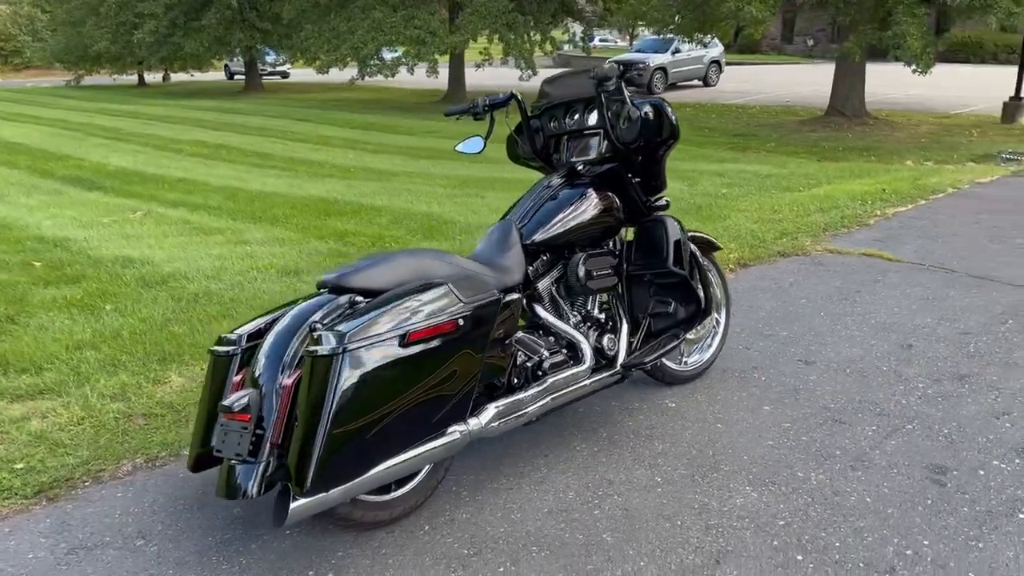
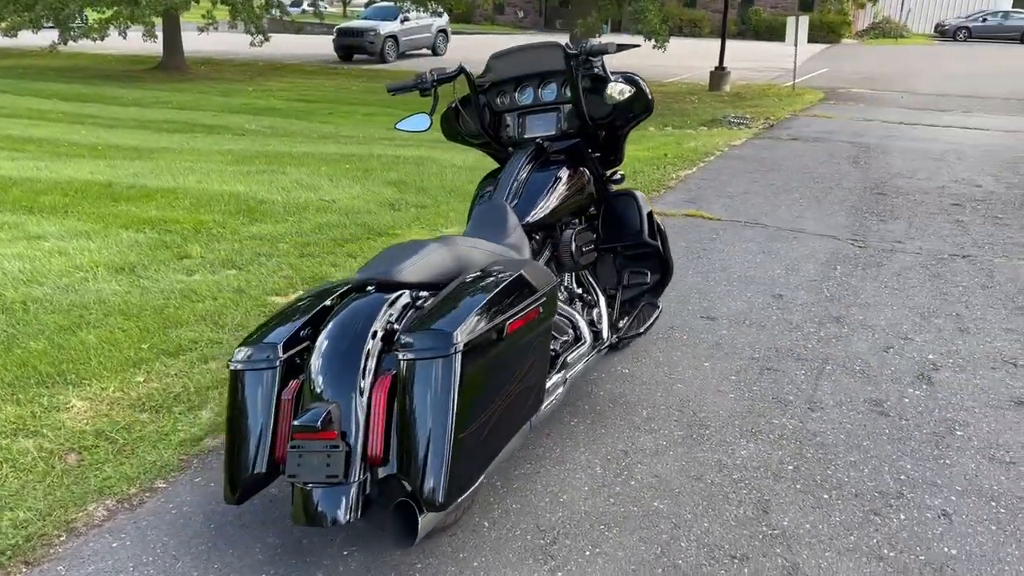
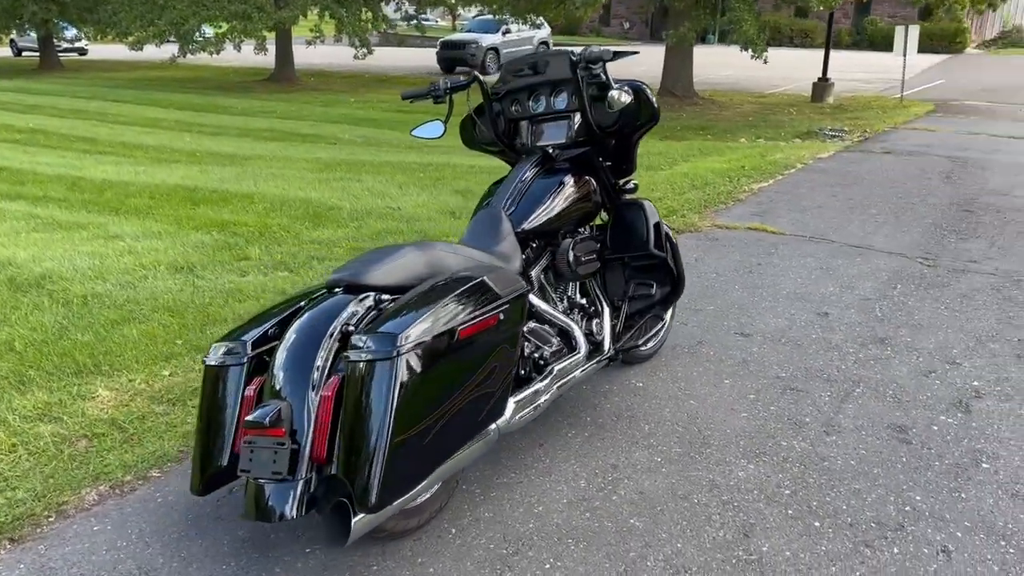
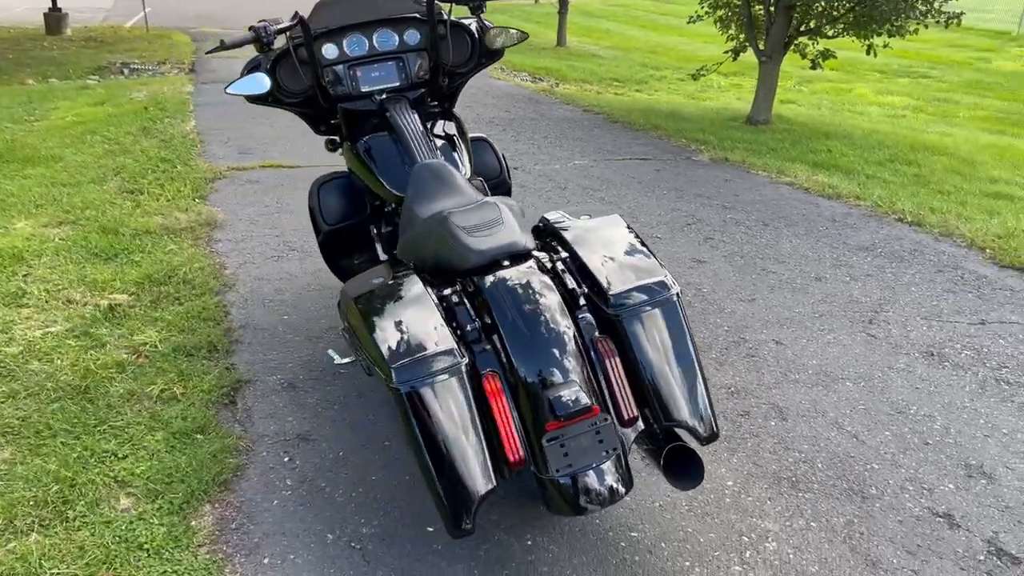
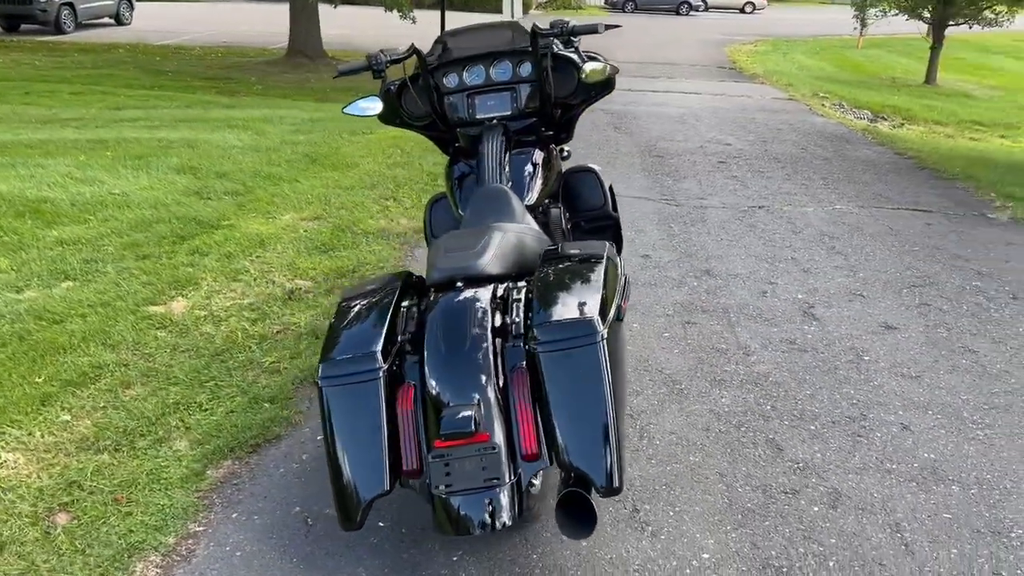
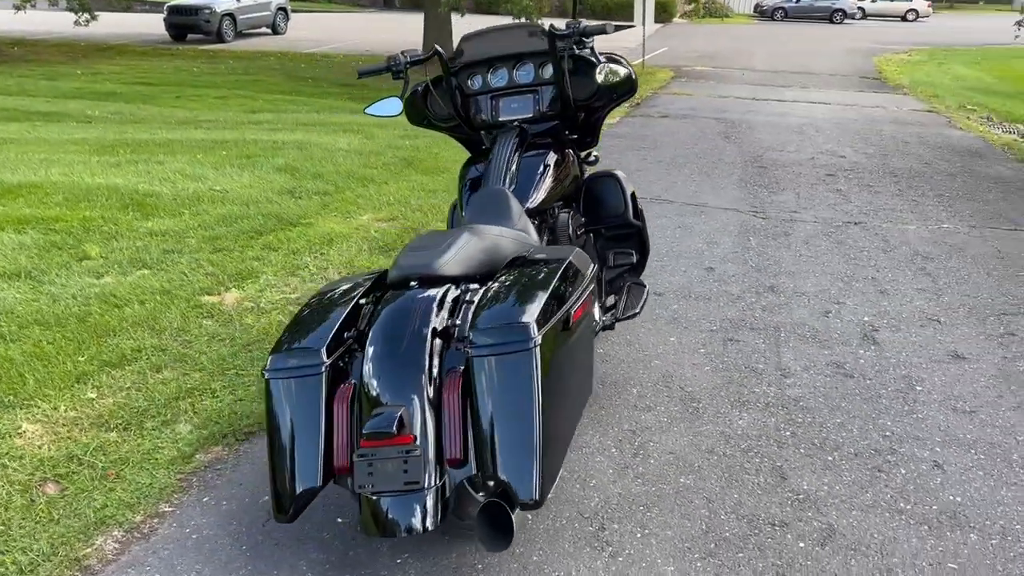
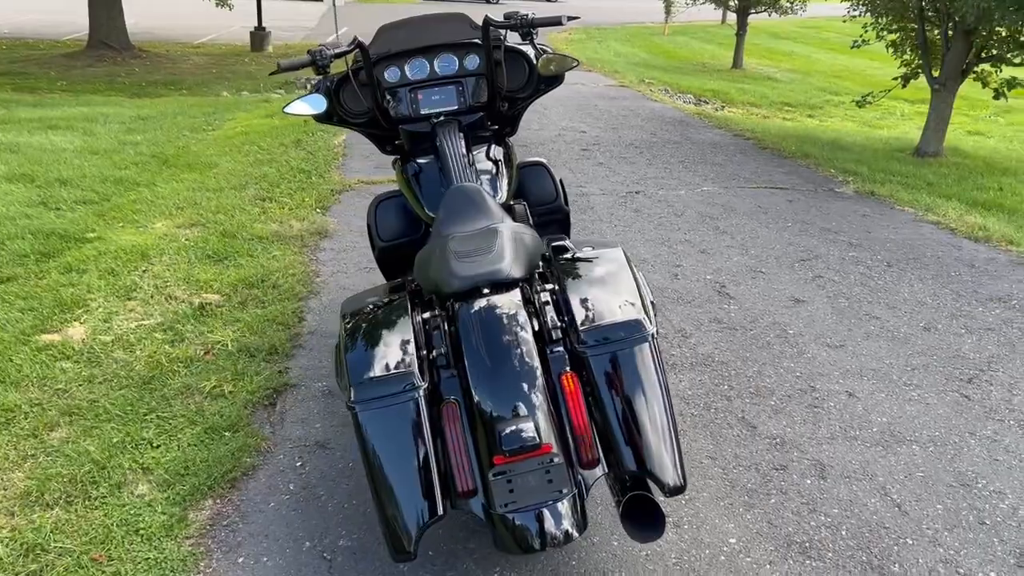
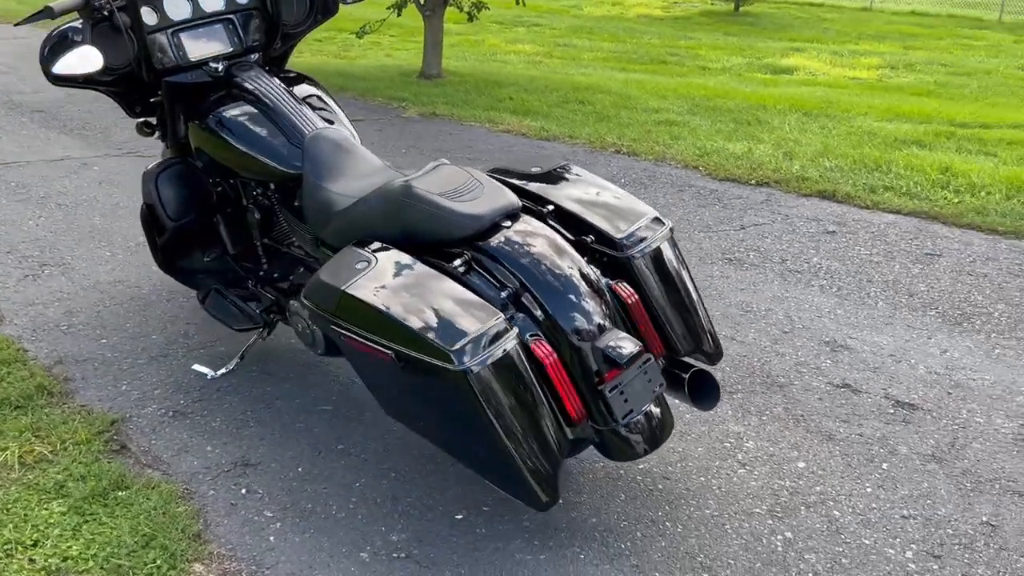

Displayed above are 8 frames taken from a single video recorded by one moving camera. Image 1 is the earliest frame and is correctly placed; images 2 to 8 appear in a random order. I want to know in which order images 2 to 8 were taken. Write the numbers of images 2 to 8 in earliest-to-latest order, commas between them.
3, 2, 6, 5, 7, 4, 8
